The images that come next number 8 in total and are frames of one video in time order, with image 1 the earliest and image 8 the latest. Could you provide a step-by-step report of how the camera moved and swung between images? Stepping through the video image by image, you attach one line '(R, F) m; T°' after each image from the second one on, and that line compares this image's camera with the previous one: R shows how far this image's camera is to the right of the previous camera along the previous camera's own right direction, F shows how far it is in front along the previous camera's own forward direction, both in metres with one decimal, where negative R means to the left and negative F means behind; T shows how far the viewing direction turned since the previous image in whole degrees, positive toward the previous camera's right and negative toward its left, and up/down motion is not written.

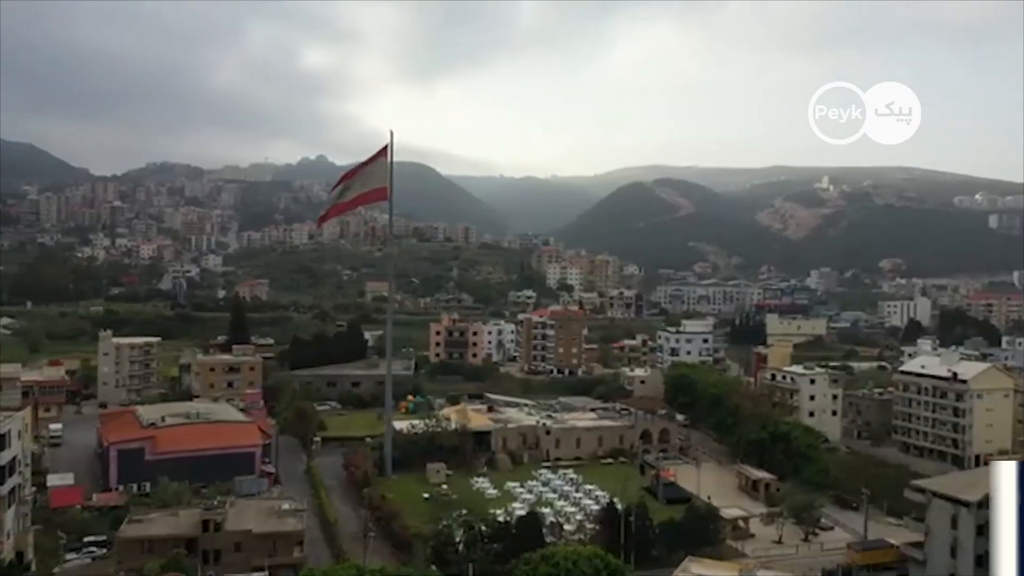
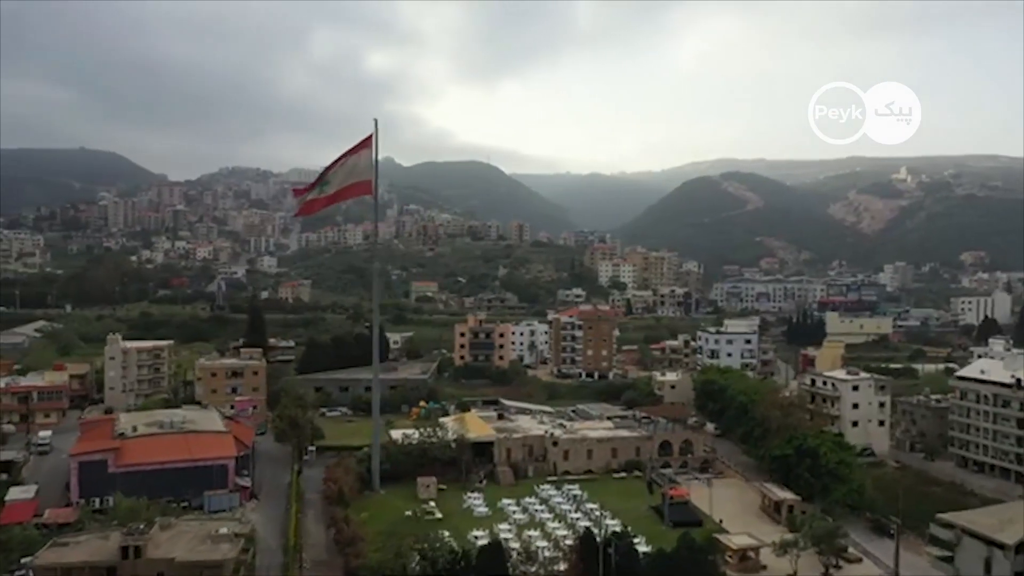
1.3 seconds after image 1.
(+2.0, +2.1) m; -5°
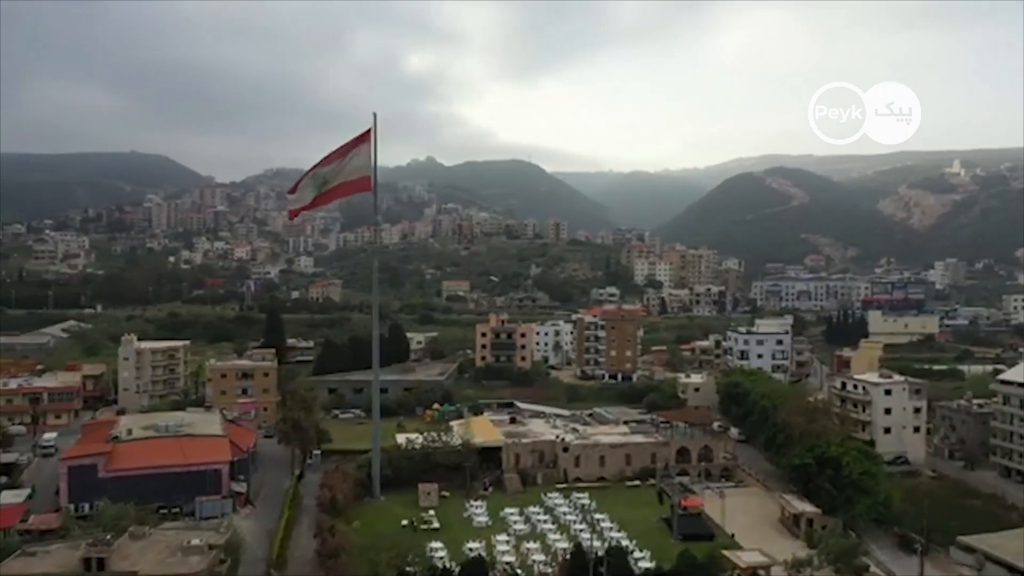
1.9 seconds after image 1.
(+1.1, +1.0) m; -3°
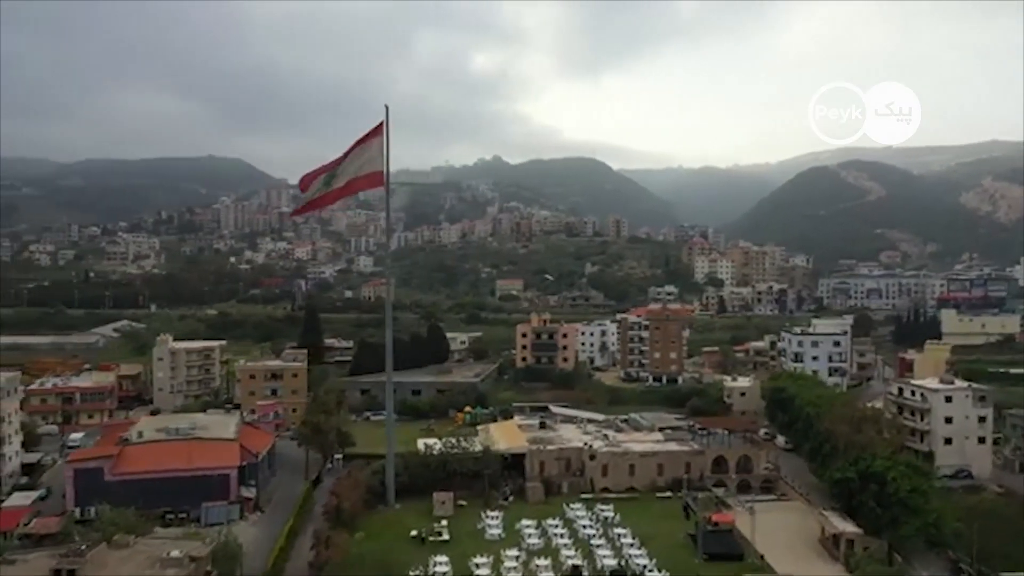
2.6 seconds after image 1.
(+1.3, +1.2) m; -5°
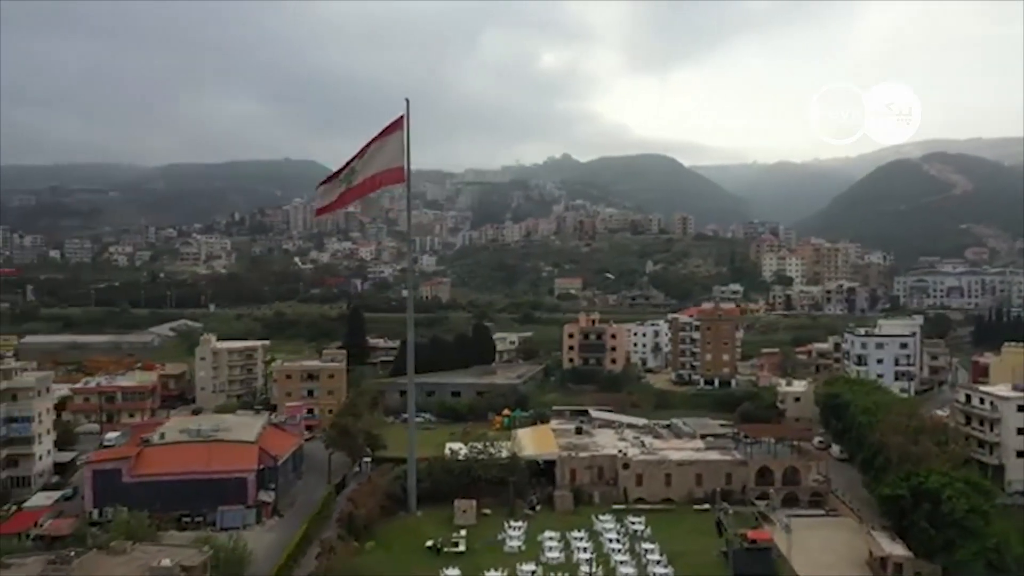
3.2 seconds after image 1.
(+1.1, +1.0) m; -5°
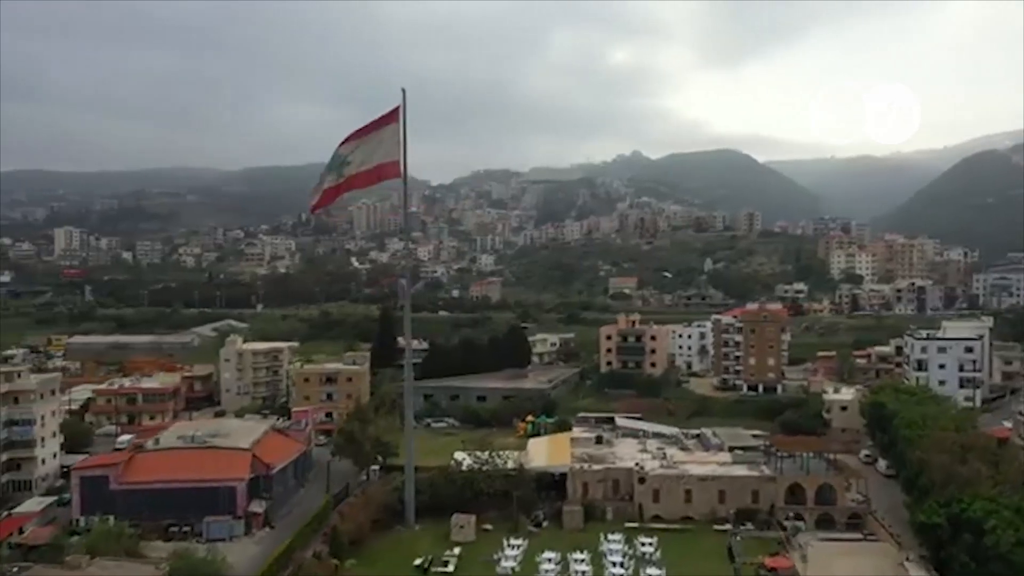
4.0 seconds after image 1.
(+1.6, +1.4) m; -5°
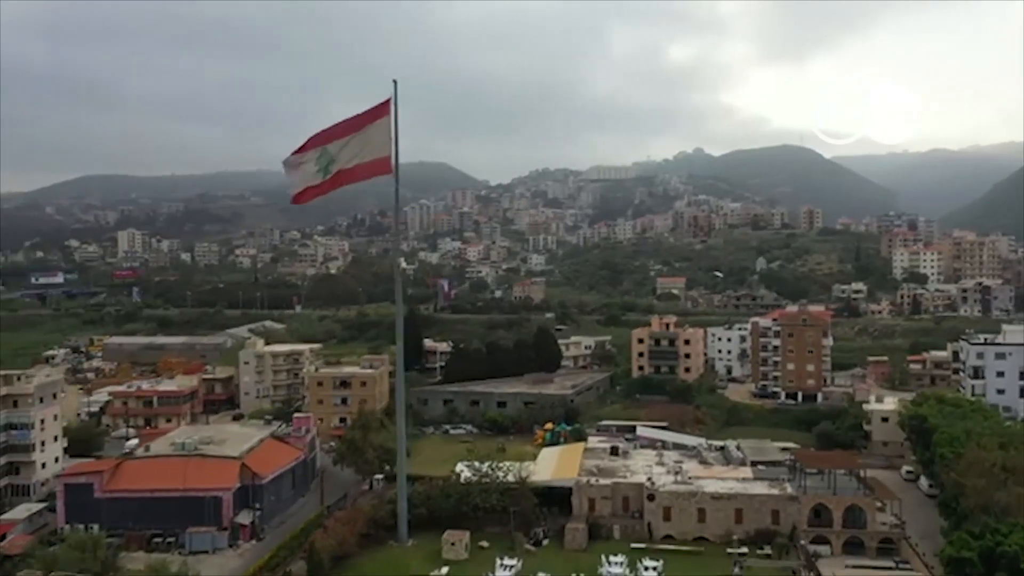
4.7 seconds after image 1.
(+1.4, +1.2) m; -4°
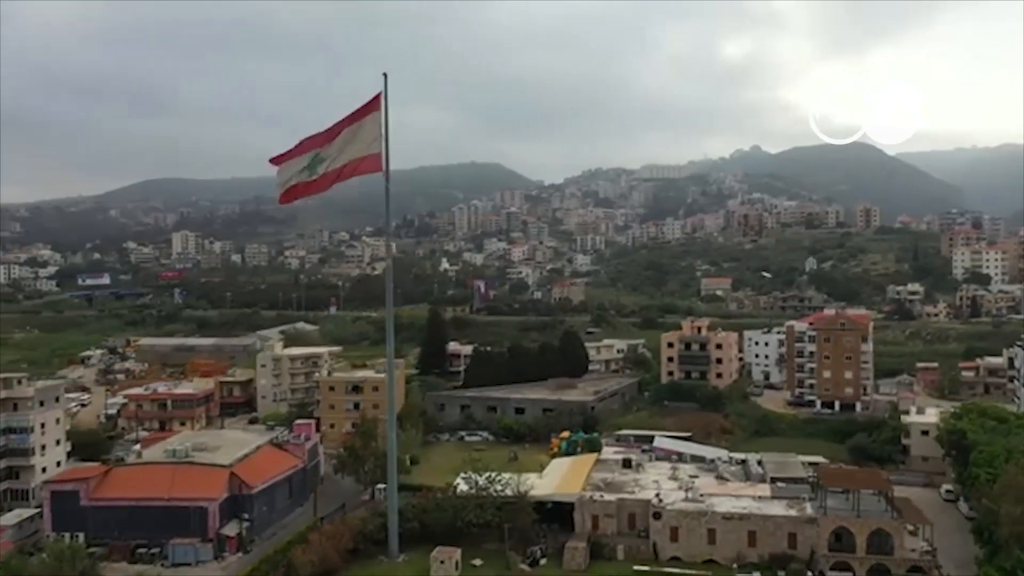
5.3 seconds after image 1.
(+1.2, +1.1) m; -4°
